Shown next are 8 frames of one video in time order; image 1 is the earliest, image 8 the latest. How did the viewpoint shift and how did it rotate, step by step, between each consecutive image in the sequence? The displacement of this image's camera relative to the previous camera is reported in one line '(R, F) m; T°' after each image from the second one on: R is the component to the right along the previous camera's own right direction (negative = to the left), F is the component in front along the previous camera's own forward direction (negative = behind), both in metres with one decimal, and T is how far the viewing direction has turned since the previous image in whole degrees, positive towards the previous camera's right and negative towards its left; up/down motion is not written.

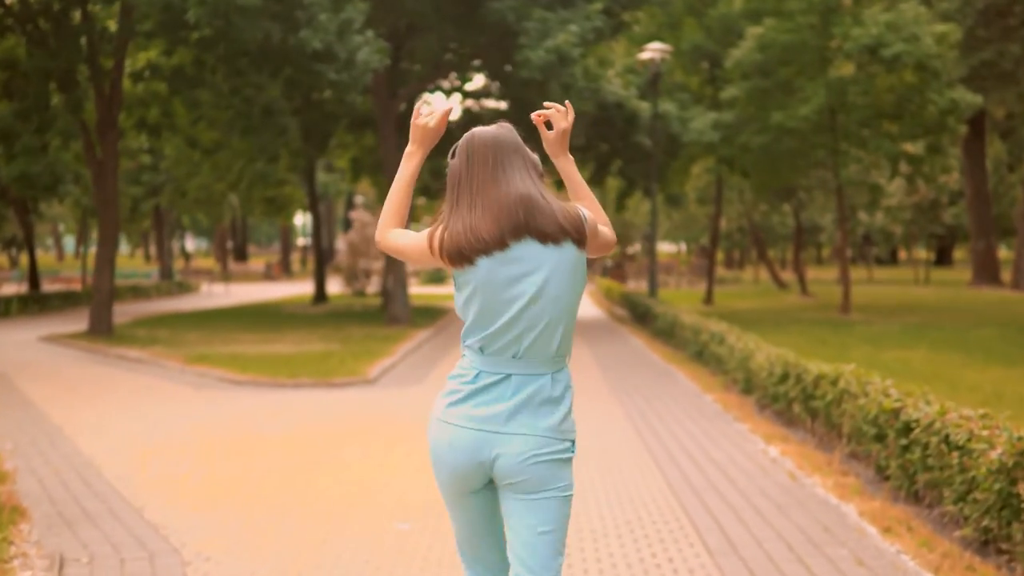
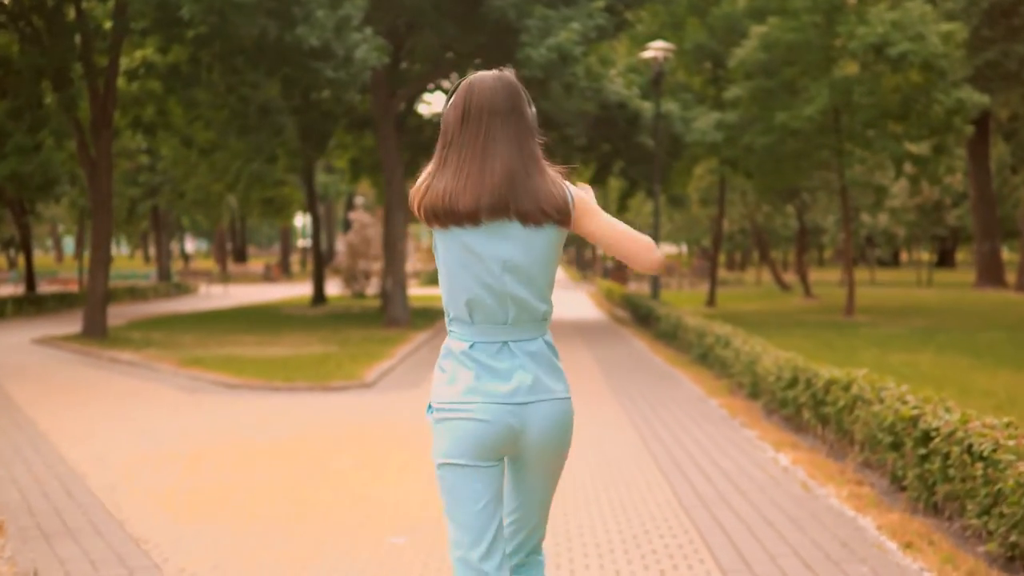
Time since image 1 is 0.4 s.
(0.0, +0.4) m; 0°
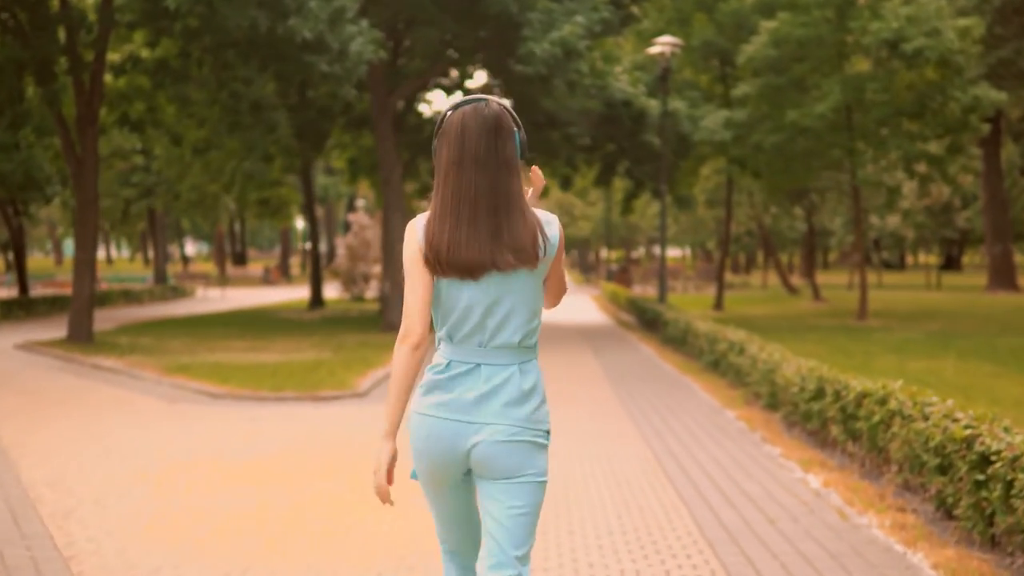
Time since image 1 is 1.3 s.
(0.0, +0.9) m; 0°
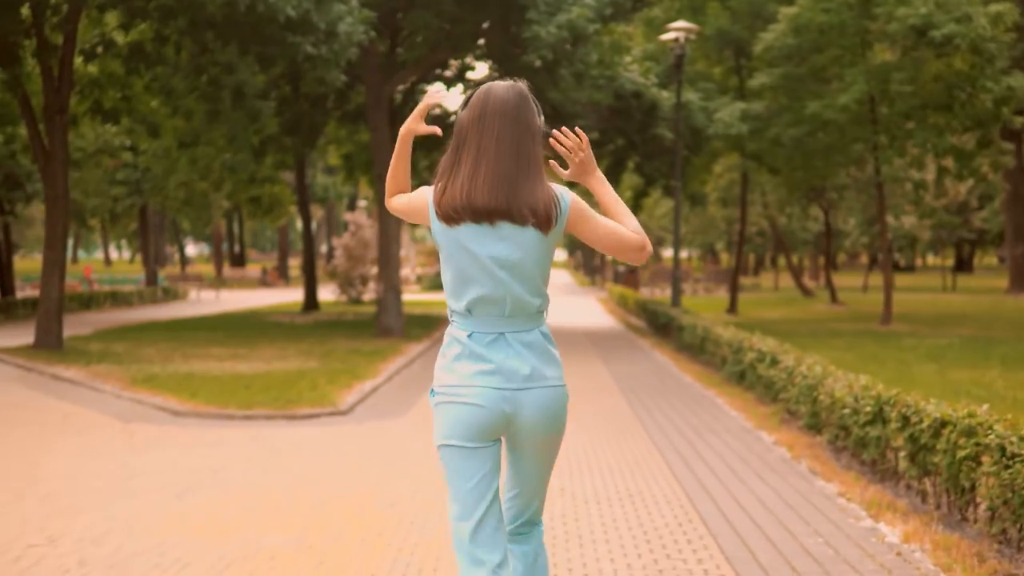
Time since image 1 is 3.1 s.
(0.0, +1.6) m; 0°
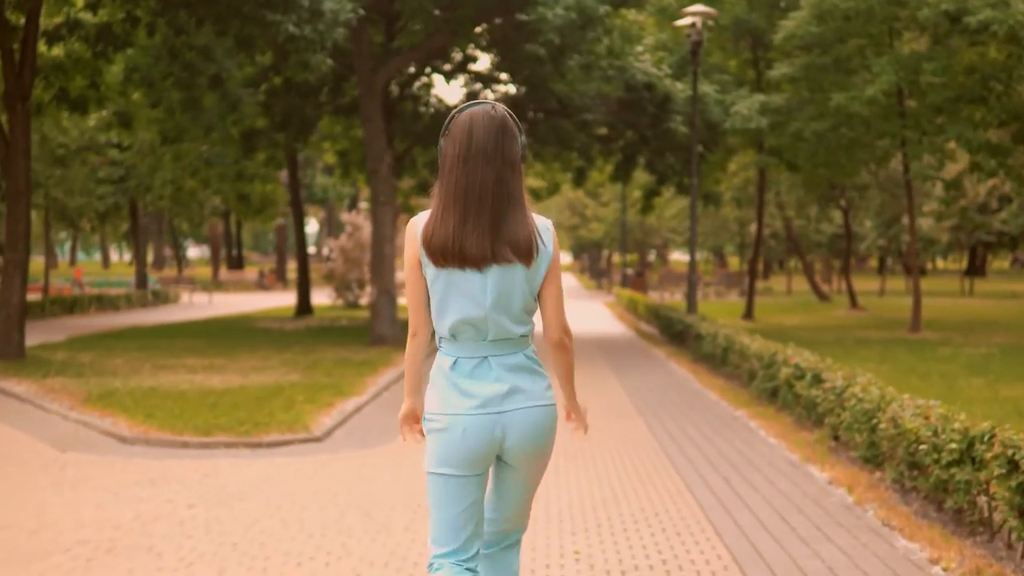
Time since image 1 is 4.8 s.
(0.0, +1.7) m; 0°
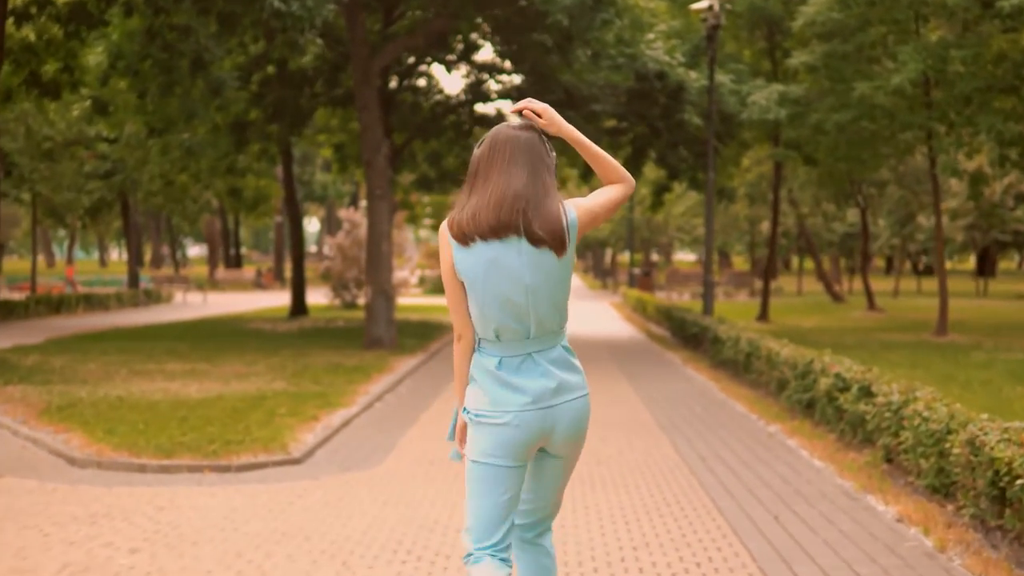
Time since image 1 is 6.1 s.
(0.0, +1.3) m; 0°
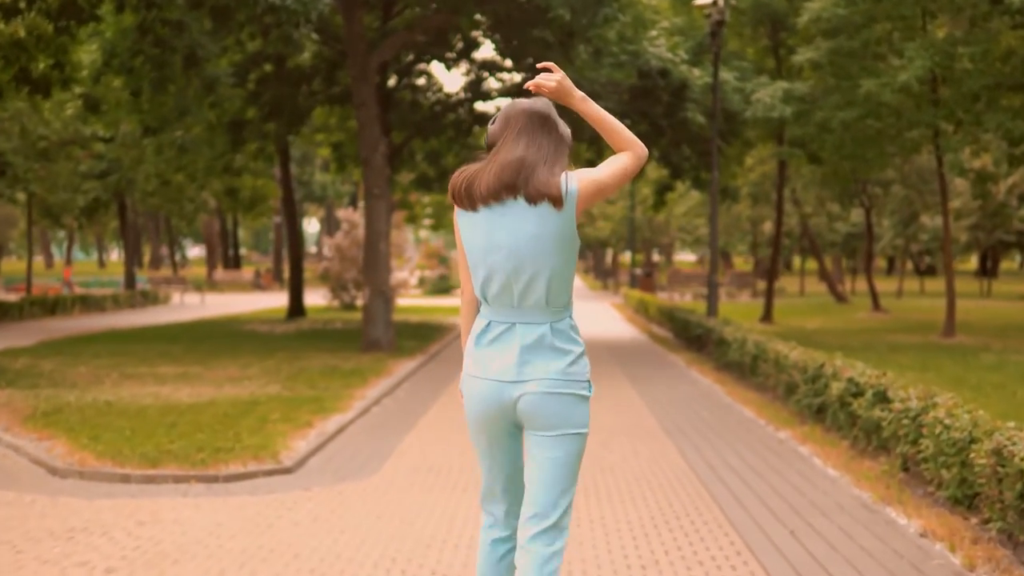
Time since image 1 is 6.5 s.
(0.0, +0.4) m; 0°
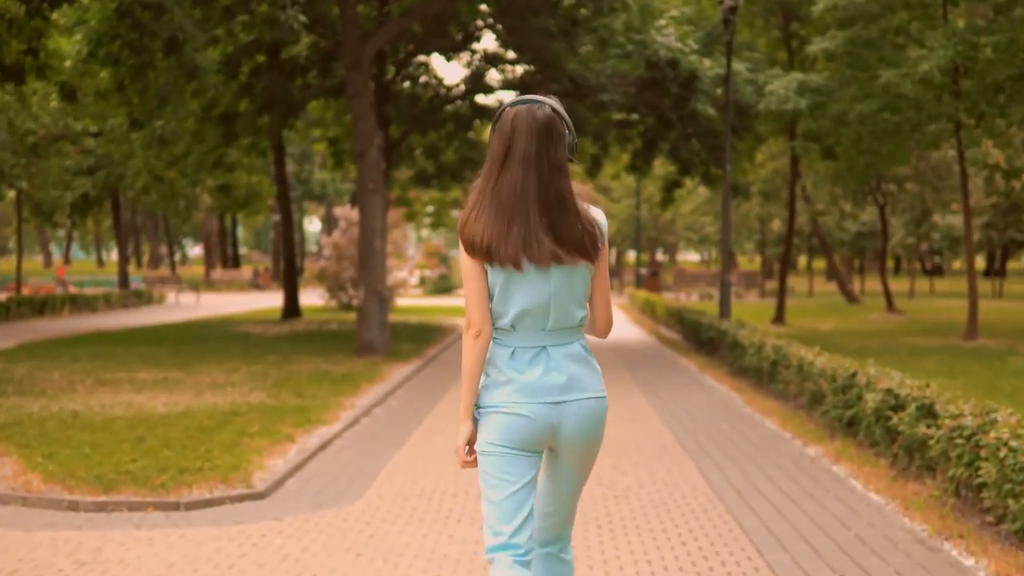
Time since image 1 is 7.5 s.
(0.0, +1.0) m; 0°
